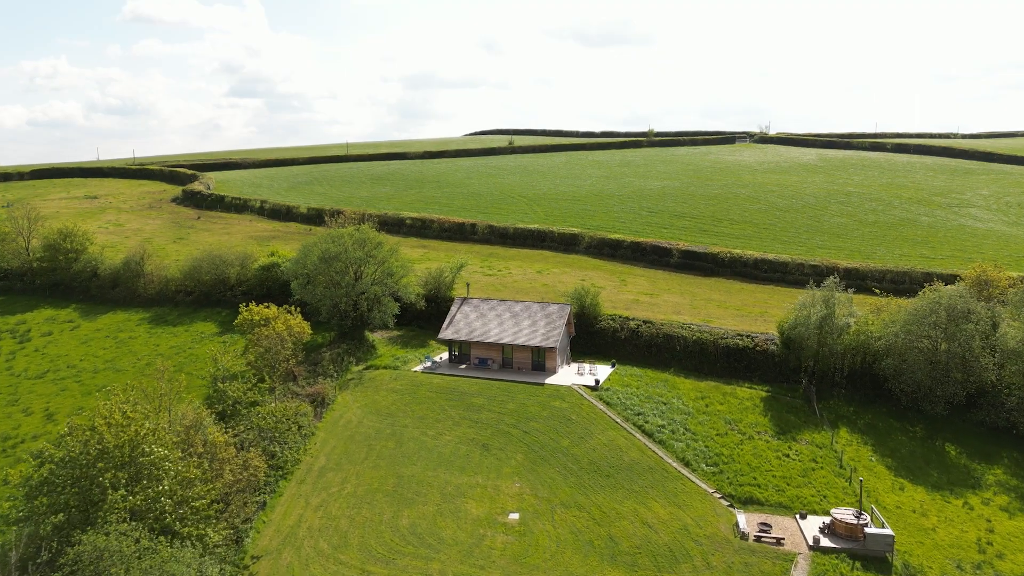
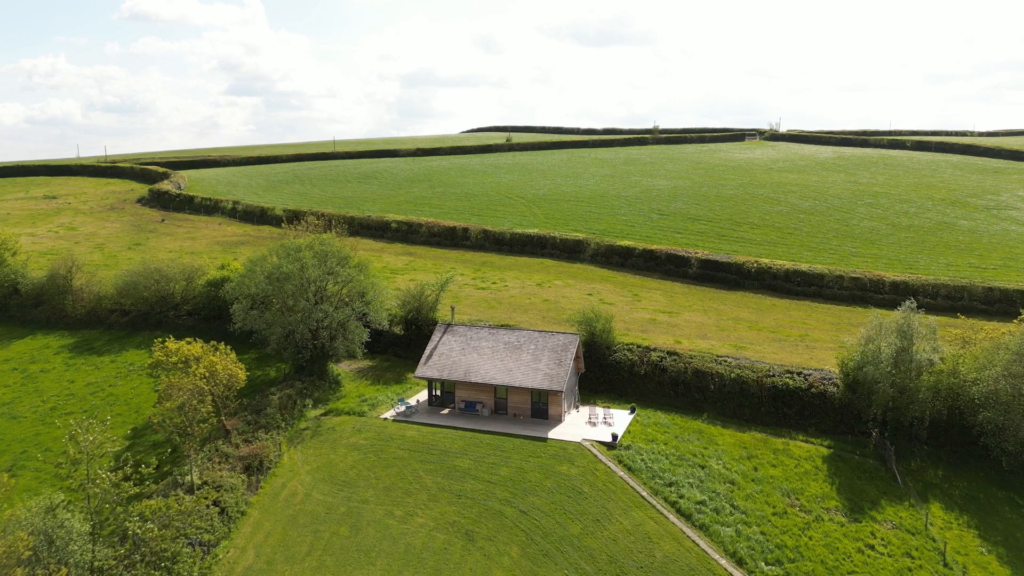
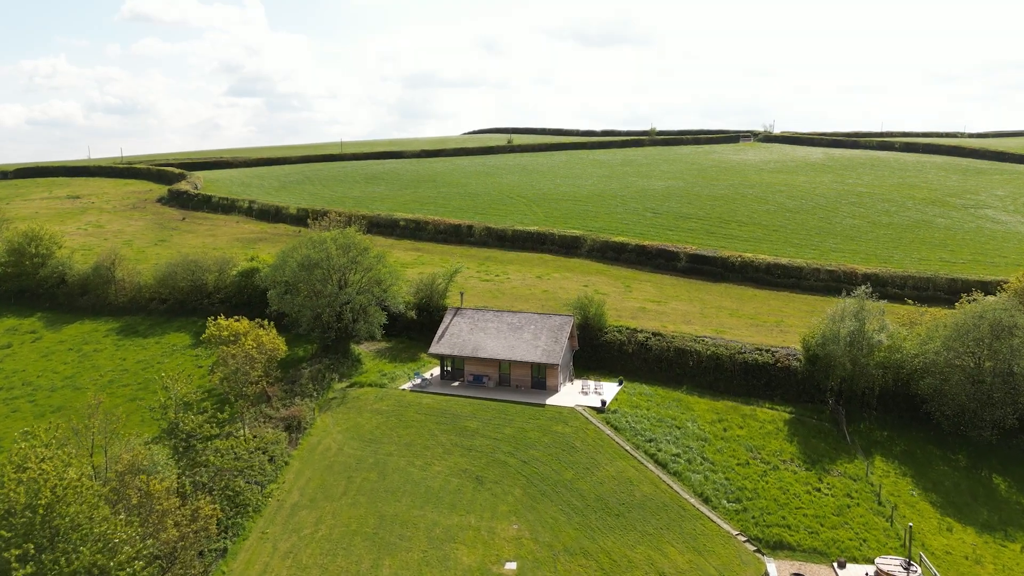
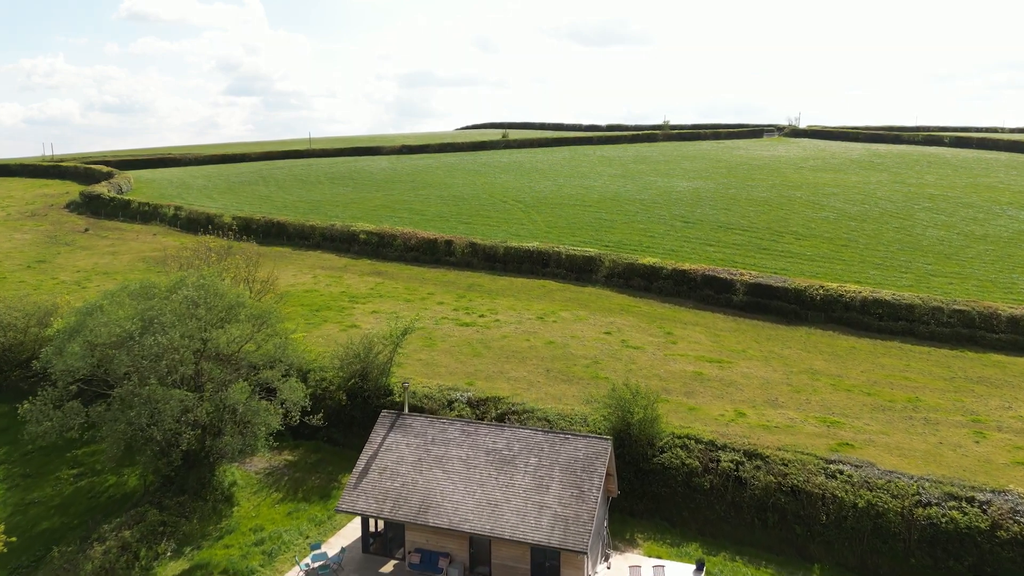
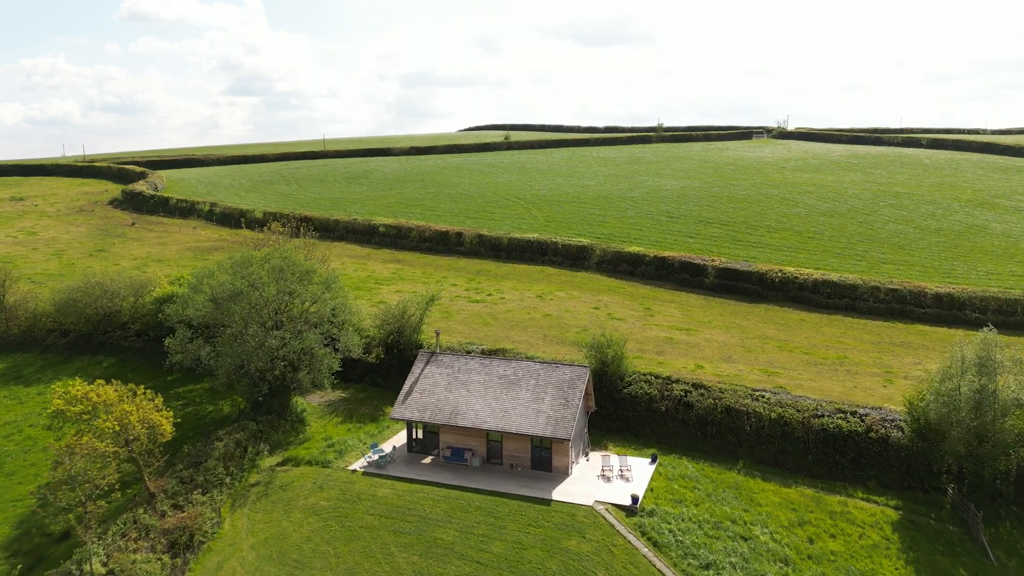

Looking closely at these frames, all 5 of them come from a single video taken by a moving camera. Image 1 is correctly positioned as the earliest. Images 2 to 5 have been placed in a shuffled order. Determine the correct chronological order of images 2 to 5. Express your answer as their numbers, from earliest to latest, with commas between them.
3, 2, 5, 4
